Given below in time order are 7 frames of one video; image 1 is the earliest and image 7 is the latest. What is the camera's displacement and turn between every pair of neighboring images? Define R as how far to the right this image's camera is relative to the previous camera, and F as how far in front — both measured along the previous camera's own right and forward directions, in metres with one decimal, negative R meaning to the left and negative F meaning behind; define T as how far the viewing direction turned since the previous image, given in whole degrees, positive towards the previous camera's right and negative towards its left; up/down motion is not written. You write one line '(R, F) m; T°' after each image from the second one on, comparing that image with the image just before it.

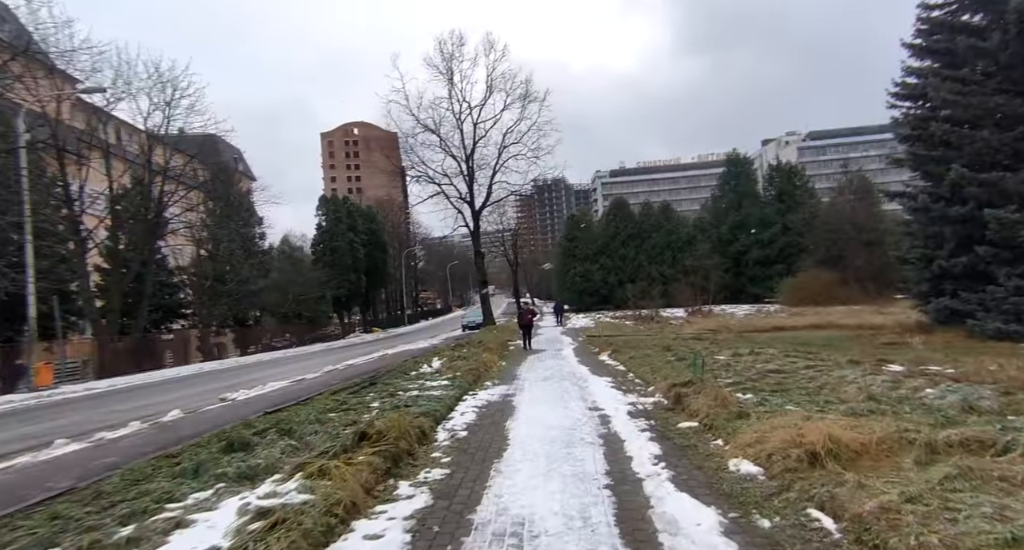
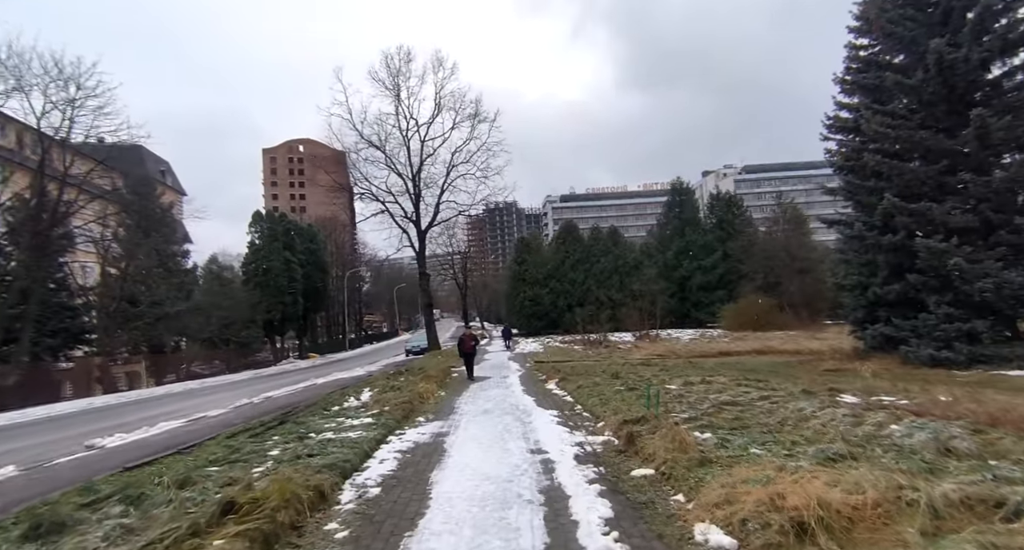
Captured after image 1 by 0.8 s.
(+0.2, +0.9) m; +5°
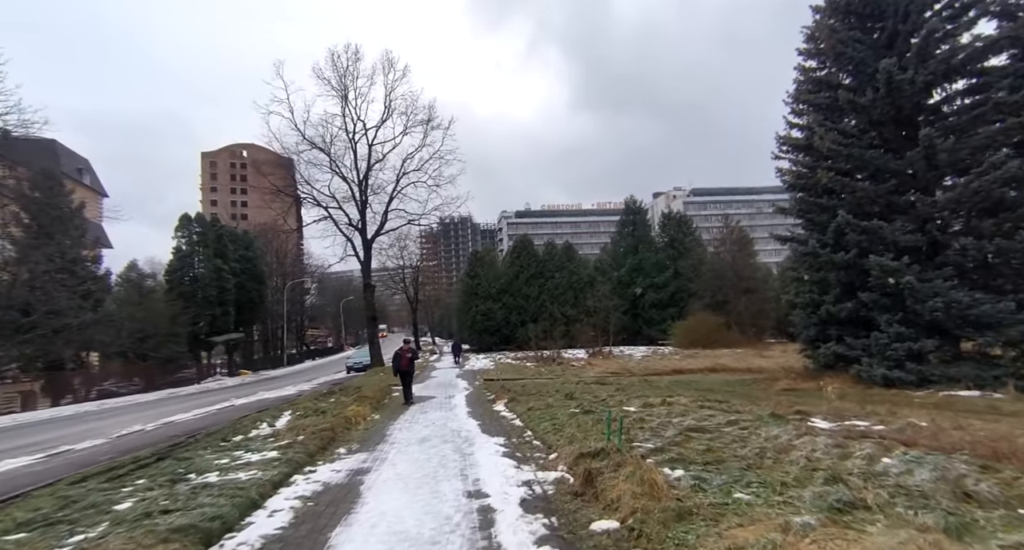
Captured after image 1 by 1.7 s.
(+0.2, +1.2) m; +5°
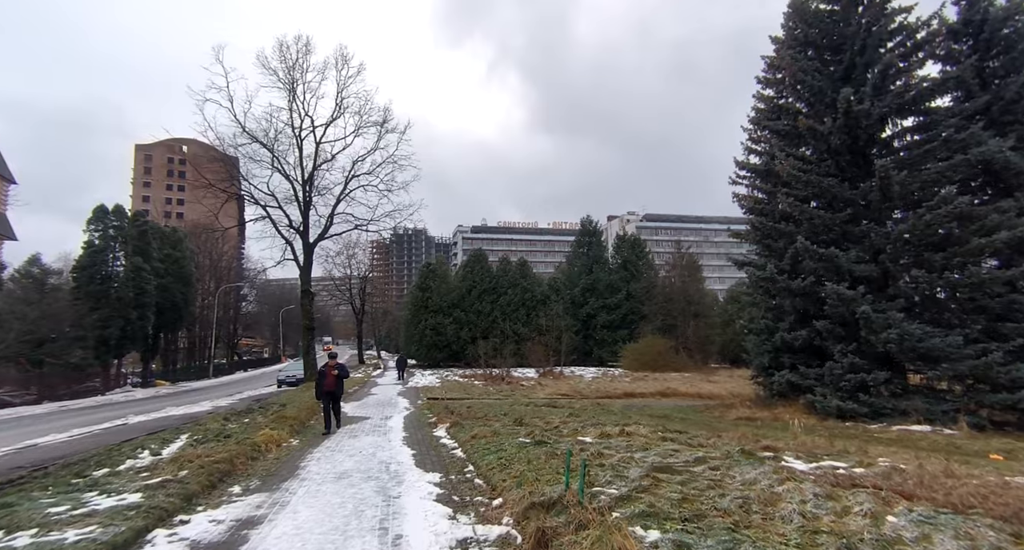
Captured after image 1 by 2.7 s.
(+0.1, +1.2) m; +5°
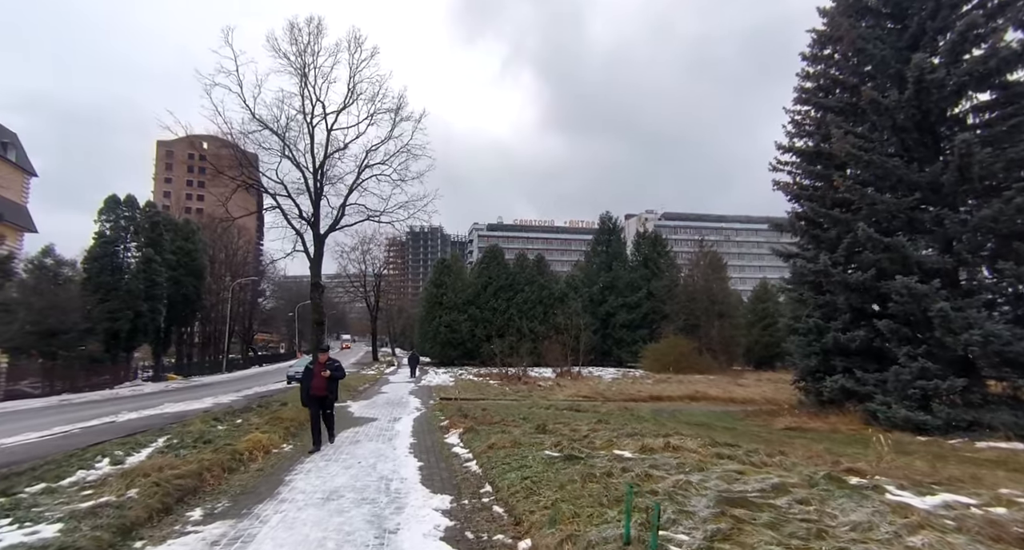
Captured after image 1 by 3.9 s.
(-0.2, +1.5) m; -2°
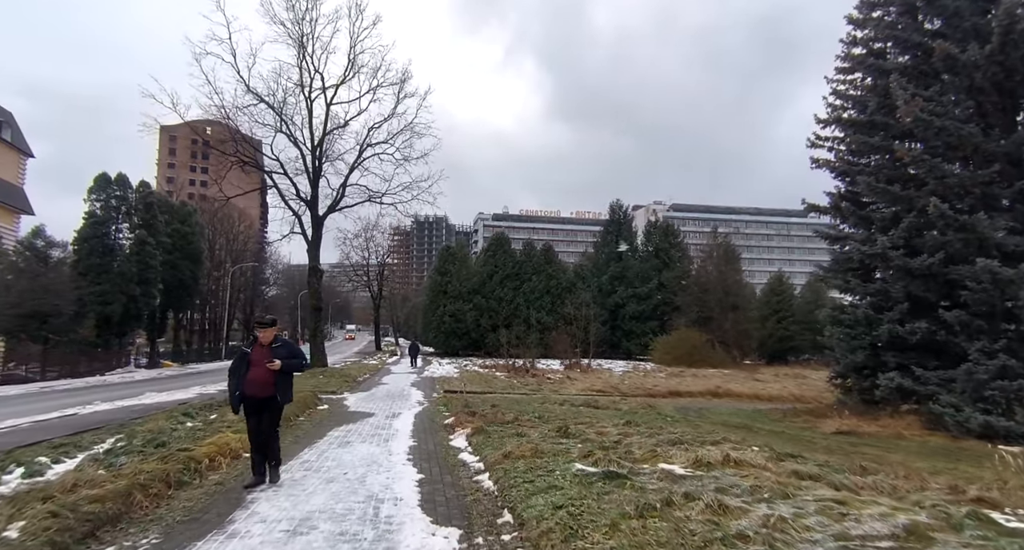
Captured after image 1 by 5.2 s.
(-0.2, +1.7) m; 0°
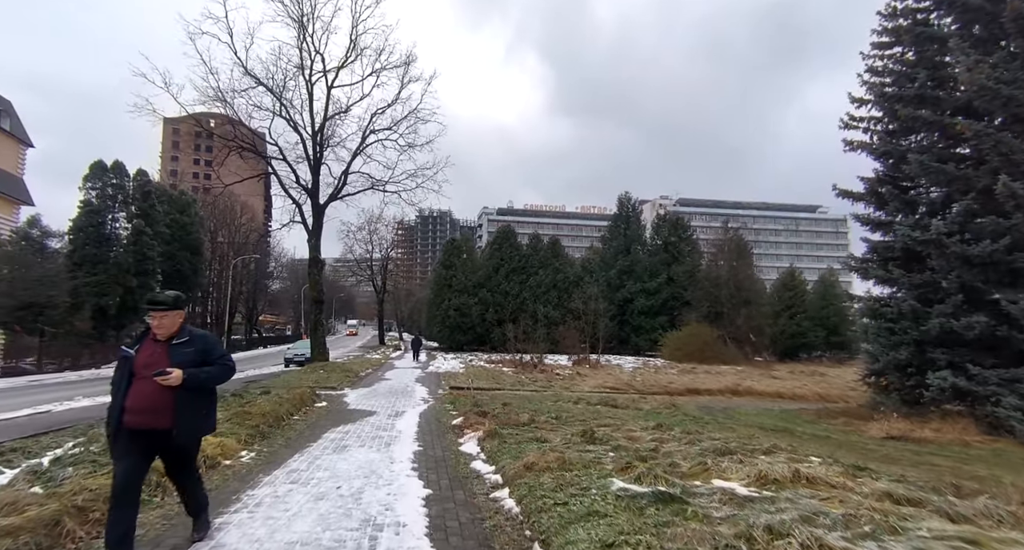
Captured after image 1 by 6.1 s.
(-0.2, +1.2) m; 0°
